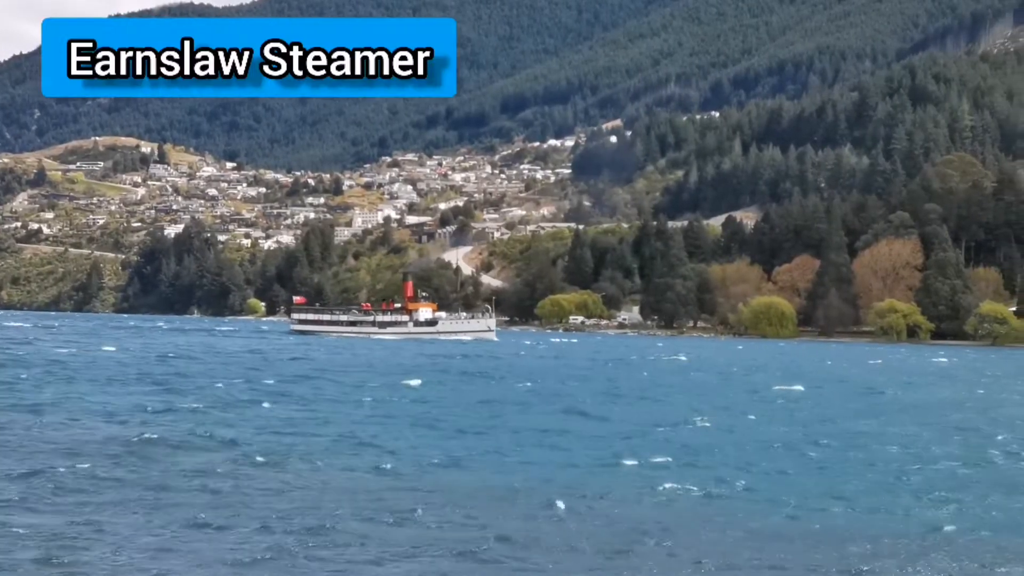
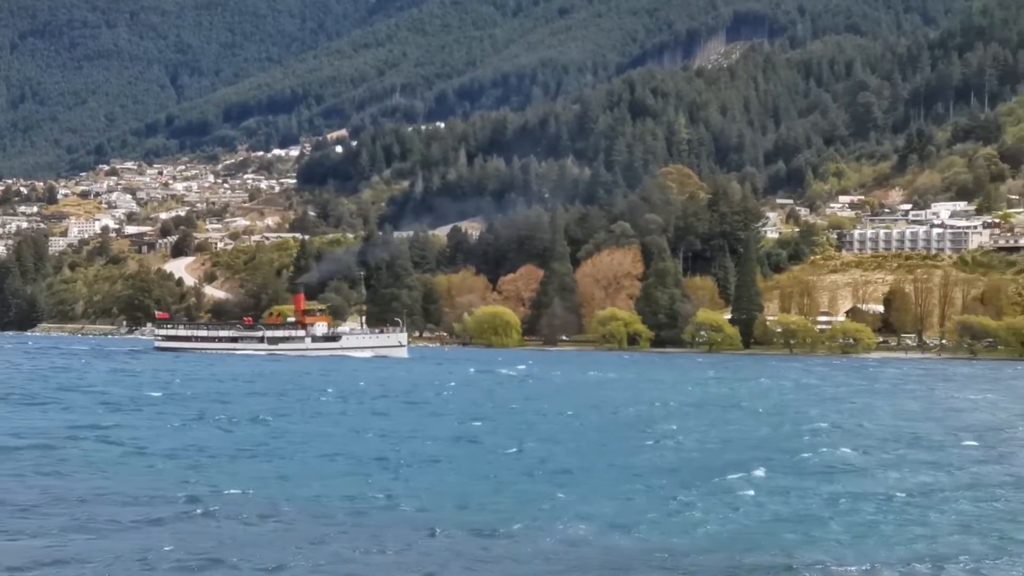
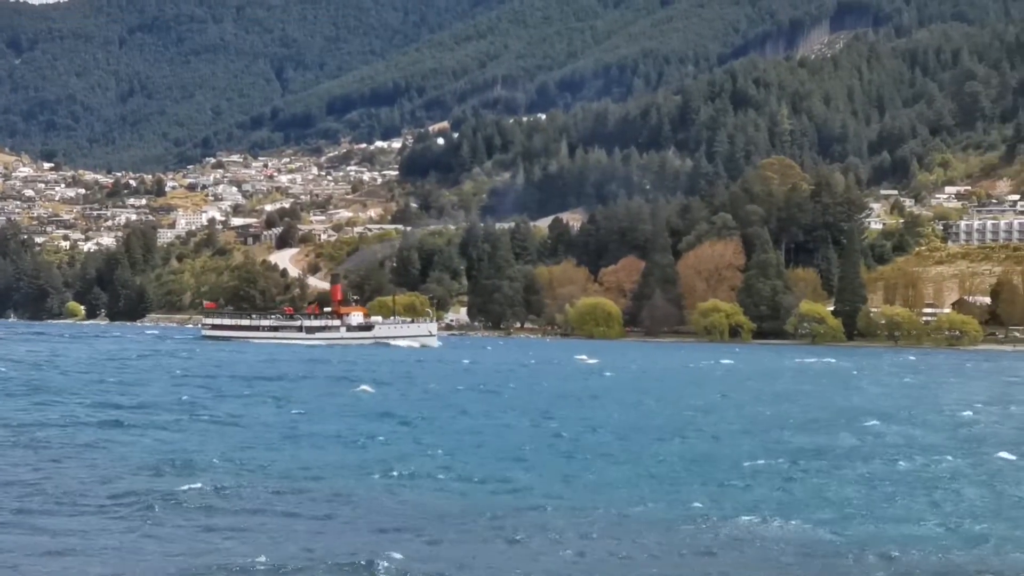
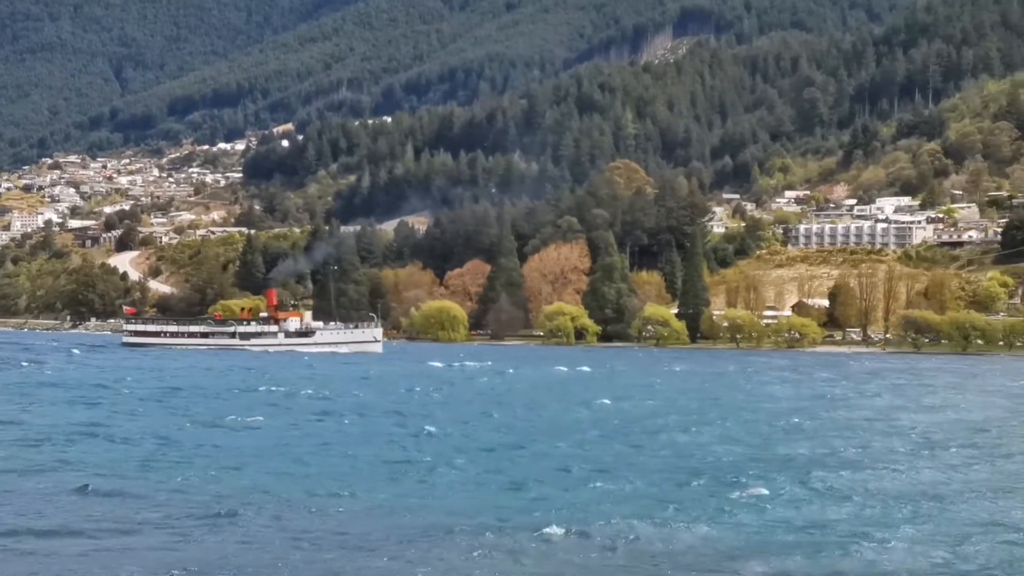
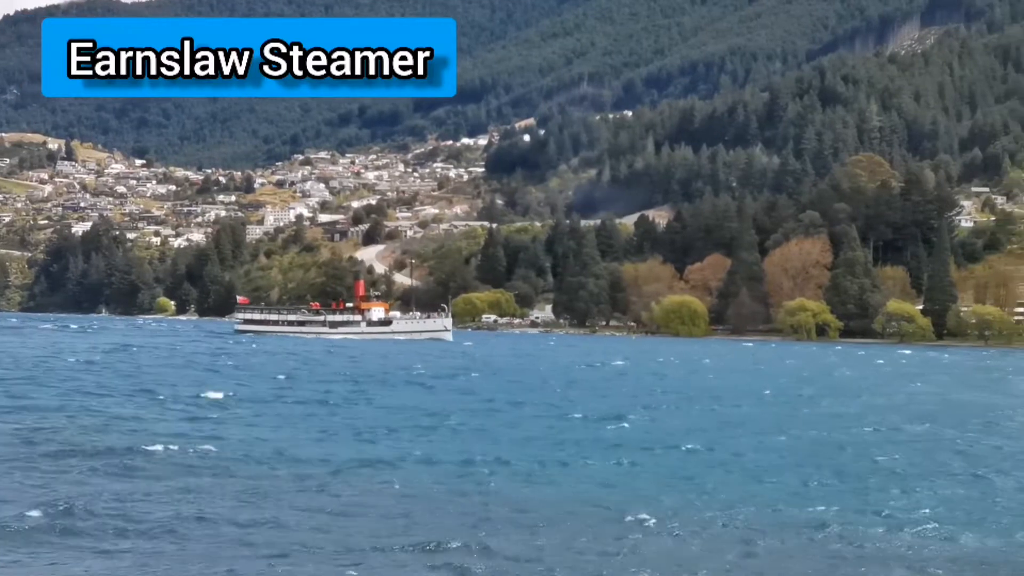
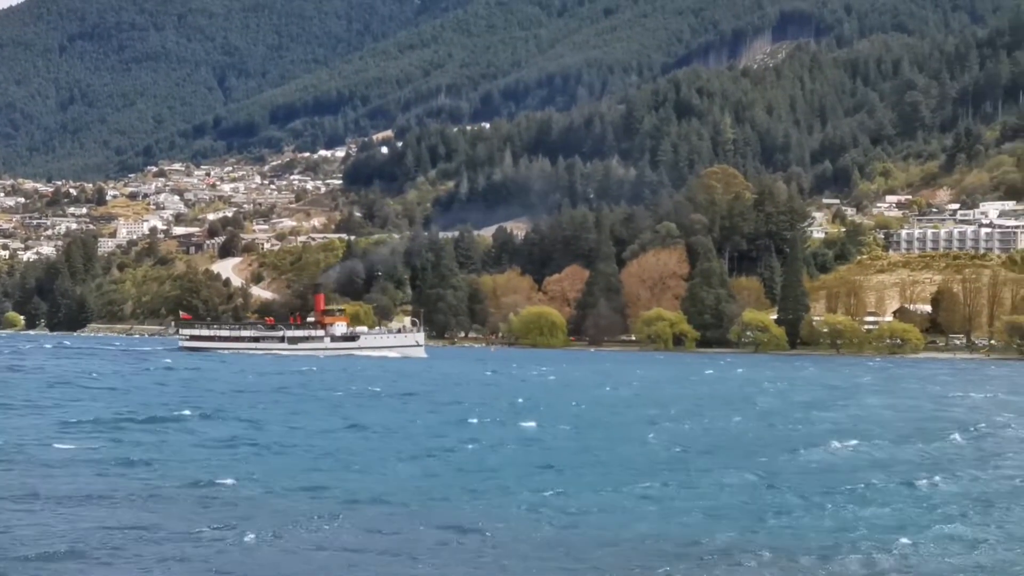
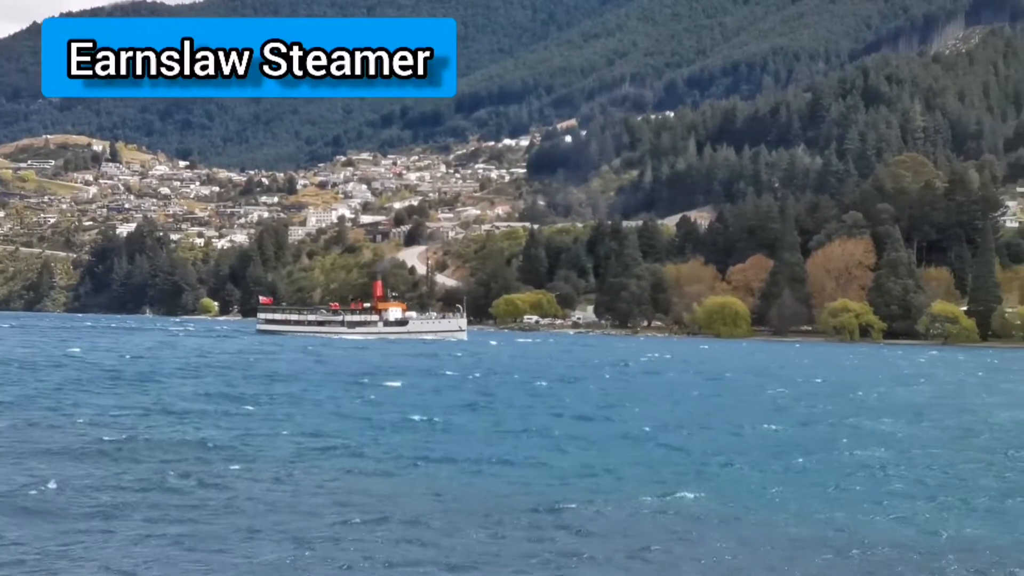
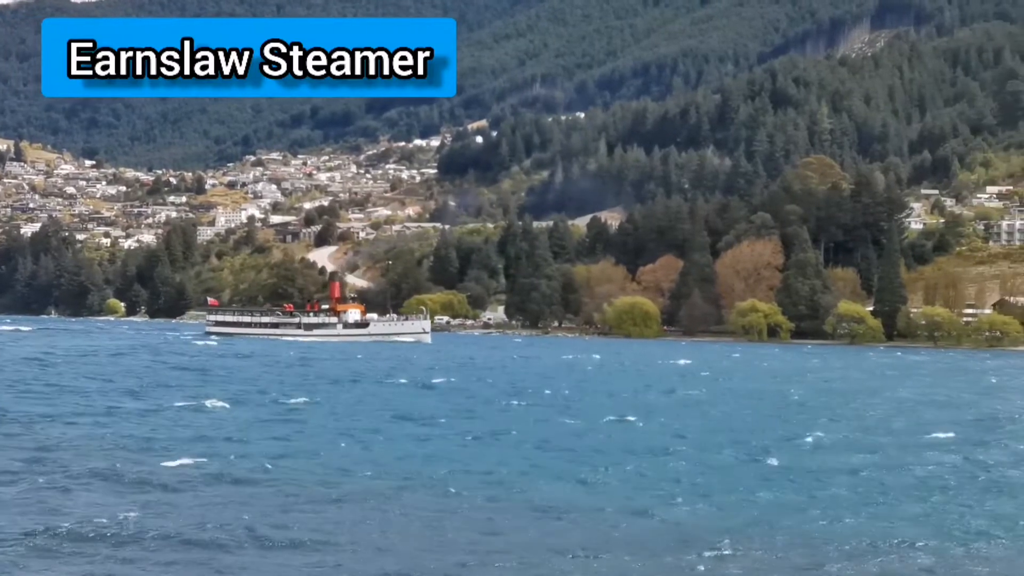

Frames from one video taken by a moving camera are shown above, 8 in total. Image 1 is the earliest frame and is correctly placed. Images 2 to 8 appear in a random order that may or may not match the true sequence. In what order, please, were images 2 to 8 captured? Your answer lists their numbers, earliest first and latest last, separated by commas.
7, 5, 8, 3, 6, 2, 4
